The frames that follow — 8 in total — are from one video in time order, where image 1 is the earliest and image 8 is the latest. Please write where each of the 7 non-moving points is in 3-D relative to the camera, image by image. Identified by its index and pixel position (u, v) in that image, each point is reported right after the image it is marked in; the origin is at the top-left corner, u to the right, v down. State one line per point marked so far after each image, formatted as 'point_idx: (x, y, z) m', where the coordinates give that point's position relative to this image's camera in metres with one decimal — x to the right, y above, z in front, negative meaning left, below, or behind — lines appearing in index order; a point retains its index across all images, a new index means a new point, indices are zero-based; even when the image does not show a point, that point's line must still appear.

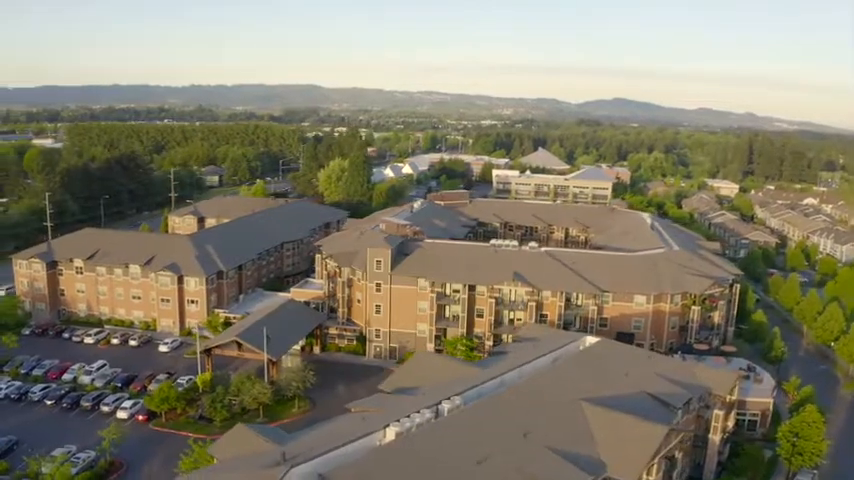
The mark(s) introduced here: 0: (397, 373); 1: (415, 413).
0: (-0.8, -3.5, +18.2) m
1: (-0.3, -3.4, +13.5) m
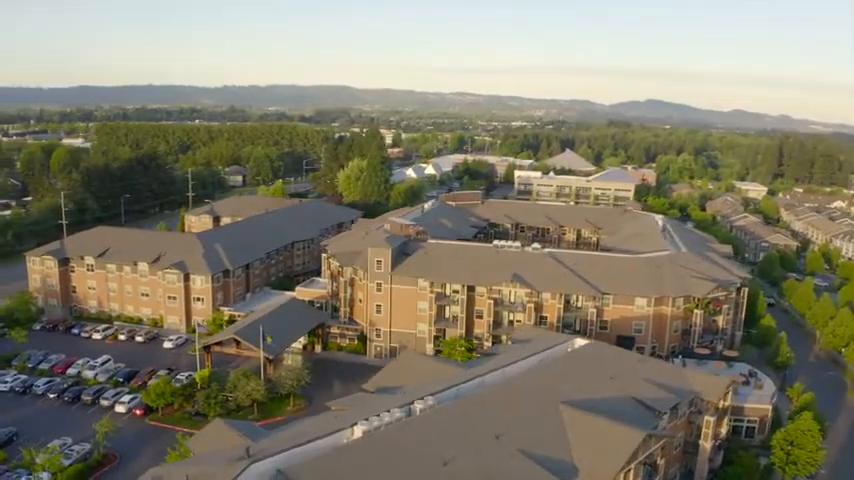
0: (-1.2, -3.5, +18.2) m
1: (-0.8, -3.4, +13.5) m
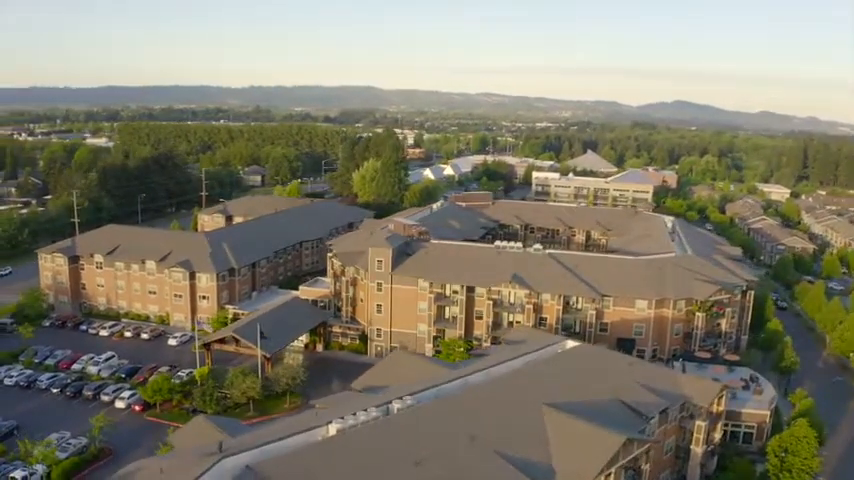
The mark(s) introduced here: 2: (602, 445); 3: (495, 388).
0: (-1.5, -3.5, +18.2) m
1: (-1.2, -3.3, +13.6) m
2: (+3.4, -4.0, +13.5) m
3: (+1.5, -3.2, +15.1) m
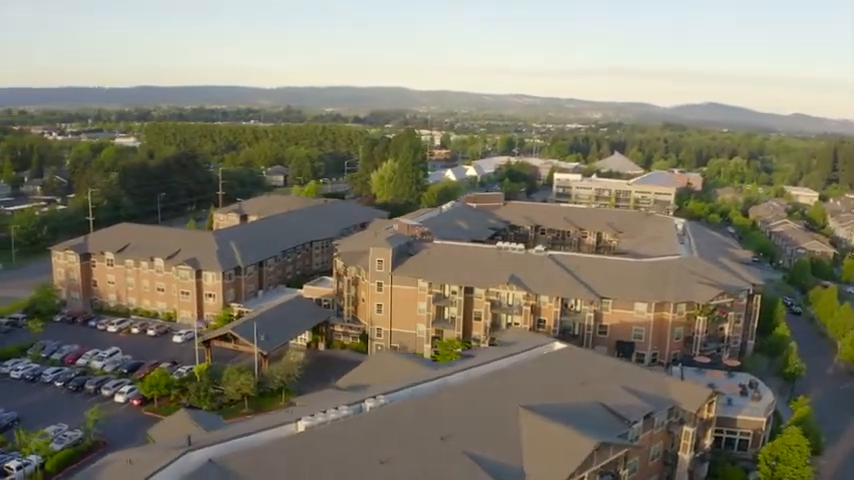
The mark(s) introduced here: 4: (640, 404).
0: (-1.8, -3.4, +18.3) m
1: (-1.8, -3.3, +13.6) m
2: (+2.8, -4.0, +13.4) m
3: (+1.0, -3.2, +15.0) m
4: (+5.0, -3.8, +16.2) m
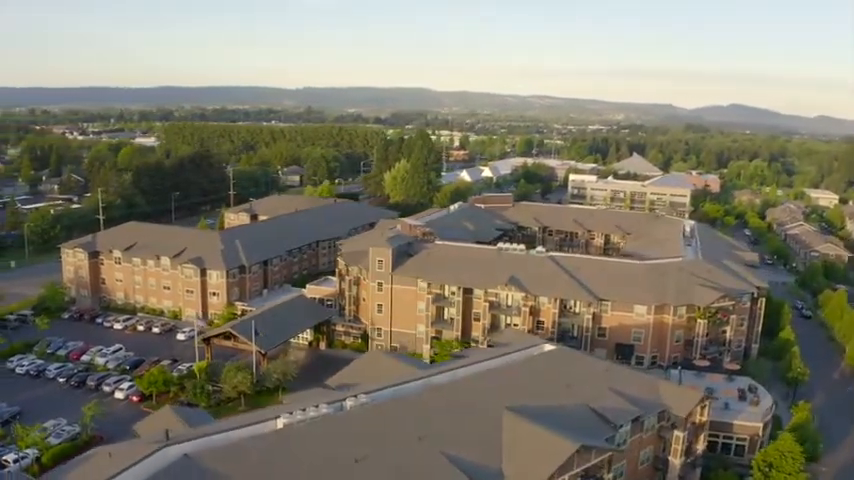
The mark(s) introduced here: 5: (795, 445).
0: (-2.1, -3.4, +18.3) m
1: (-2.2, -3.3, +13.7) m
2: (+2.4, -4.0, +13.3) m
3: (+0.7, -3.2, +15.0) m
4: (+4.7, -3.9, +16.1) m
5: (+9.4, -5.2, +17.6) m
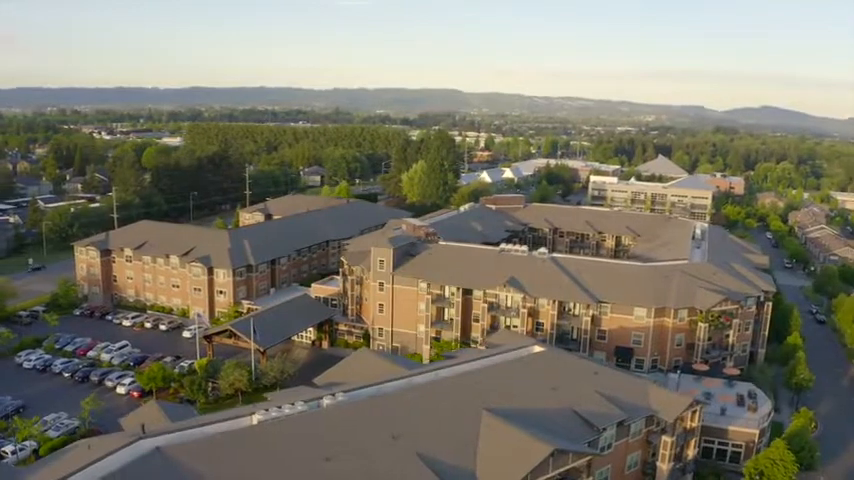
0: (-2.4, -3.4, +18.4) m
1: (-2.6, -3.3, +13.8) m
2: (+2.0, -4.1, +13.3) m
3: (+0.2, -3.2, +15.0) m
4: (+4.3, -3.9, +15.9) m
5: (+9.0, -5.3, +17.3) m
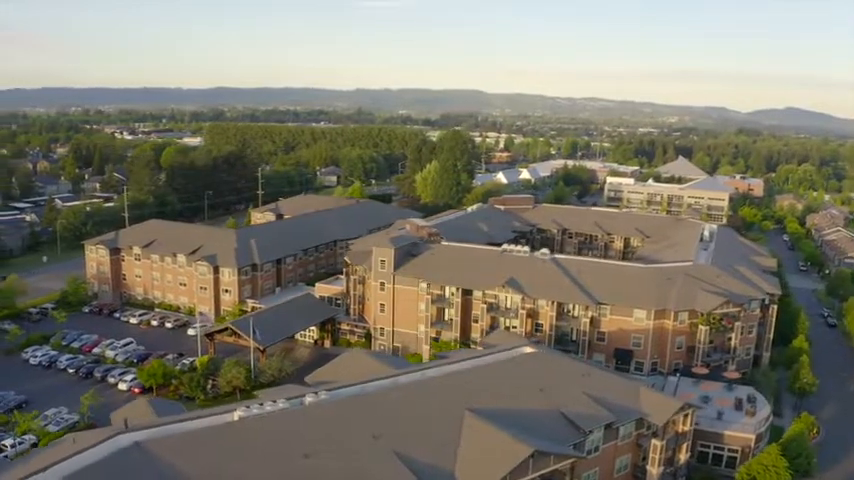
0: (-2.6, -3.4, +18.5) m
1: (-3.0, -3.3, +13.9) m
2: (+1.6, -4.1, +13.2) m
3: (-0.1, -3.2, +15.0) m
4: (+4.0, -3.9, +15.8) m
5: (+8.7, -5.3, +17.1) m
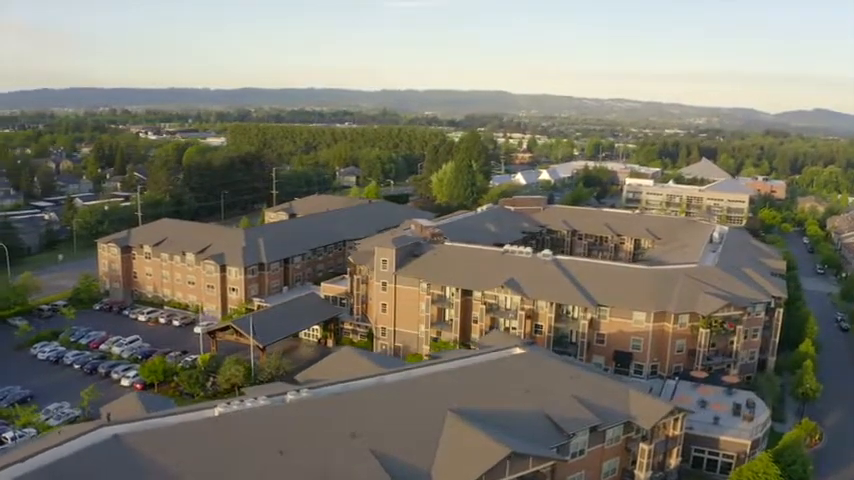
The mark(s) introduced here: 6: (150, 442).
0: (-2.9, -3.4, +18.7) m
1: (-3.4, -3.3, +14.0) m
2: (+1.2, -4.1, +13.2) m
3: (-0.5, -3.2, +15.1) m
4: (+3.6, -3.9, +15.8) m
5: (+8.4, -5.4, +16.9) m
6: (-4.8, -3.5, +12.1) m
